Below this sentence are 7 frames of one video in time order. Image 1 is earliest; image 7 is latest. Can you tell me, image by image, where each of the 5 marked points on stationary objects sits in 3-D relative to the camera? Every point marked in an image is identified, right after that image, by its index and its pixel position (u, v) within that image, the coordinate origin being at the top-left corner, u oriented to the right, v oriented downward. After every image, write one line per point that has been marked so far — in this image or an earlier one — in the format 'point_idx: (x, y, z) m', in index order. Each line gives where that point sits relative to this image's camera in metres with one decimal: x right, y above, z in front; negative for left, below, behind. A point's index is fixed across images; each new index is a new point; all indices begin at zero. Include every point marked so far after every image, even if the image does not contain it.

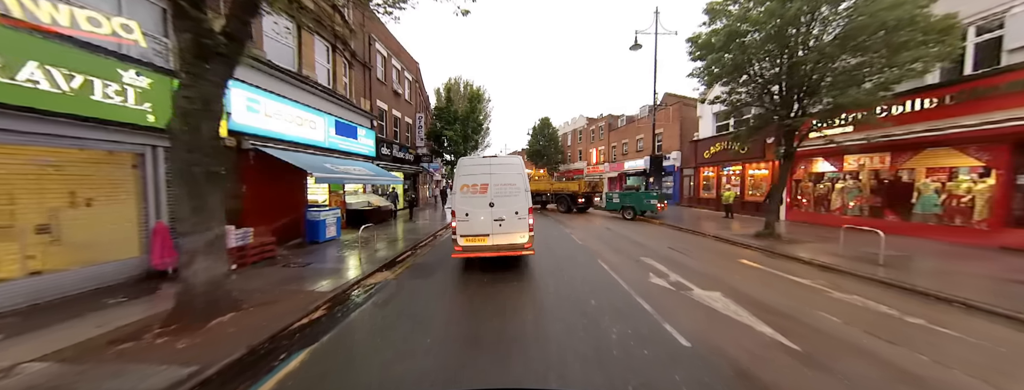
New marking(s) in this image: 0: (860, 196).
0: (+18.7, -0.1, +12.4) m
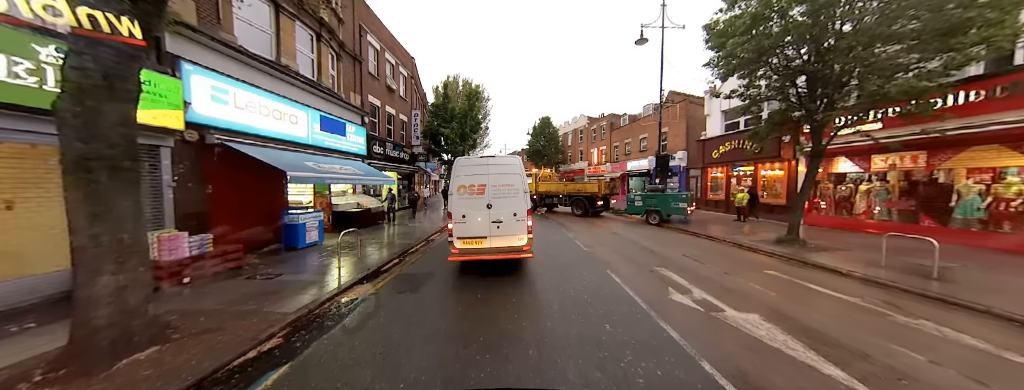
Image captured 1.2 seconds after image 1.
0: (+18.7, -0.2, +11.6) m
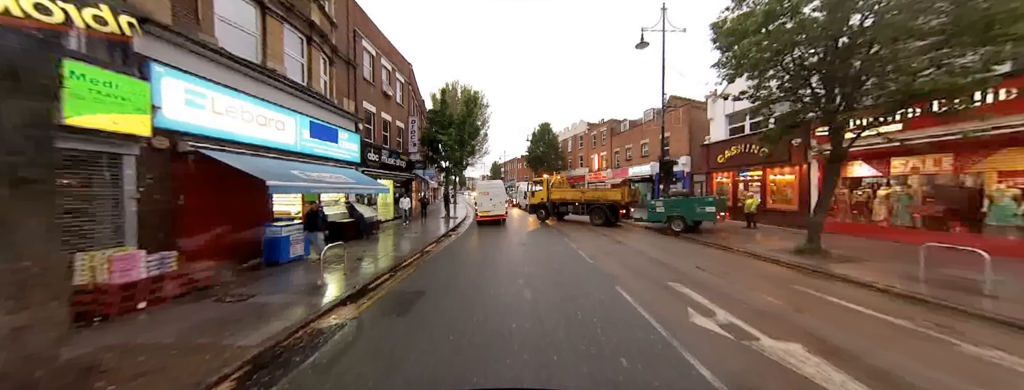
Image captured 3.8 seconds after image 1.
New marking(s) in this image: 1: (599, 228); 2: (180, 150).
0: (+18.7, -0.4, +11.1) m
1: (+6.0, -2.3, +16.0) m
2: (-8.1, +1.1, +5.8) m
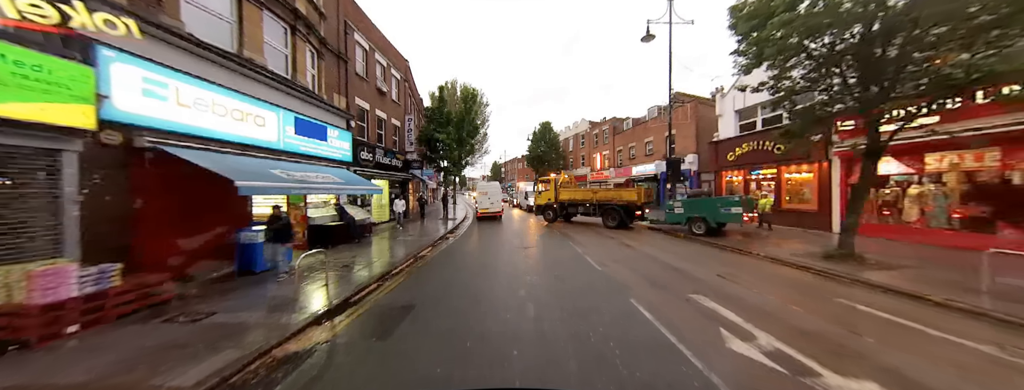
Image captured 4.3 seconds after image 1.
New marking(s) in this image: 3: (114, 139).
0: (+18.7, -0.4, +10.3) m
1: (+6.0, -2.3, +15.3) m
2: (-8.1, +1.0, +5.1) m
3: (-8.1, +1.1, +4.8) m
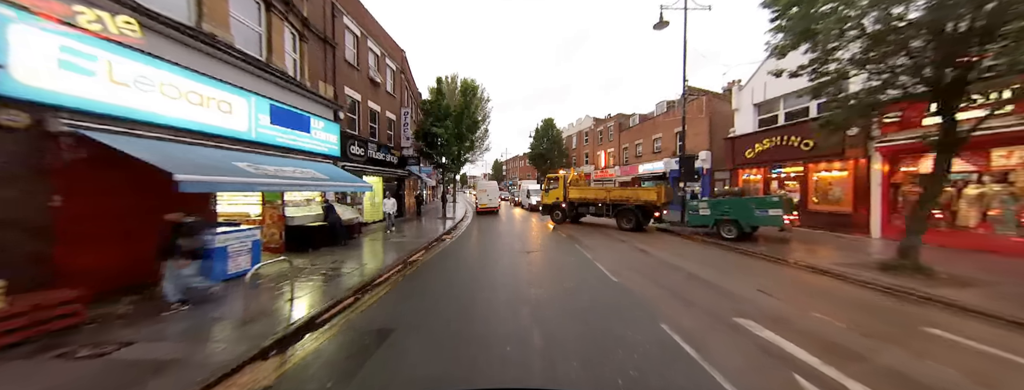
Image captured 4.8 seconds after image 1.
0: (+18.8, -0.4, +9.2) m
1: (+6.1, -2.2, +14.3) m
2: (-8.0, +1.1, +4.1) m
3: (-8.0, +1.2, +3.8) m
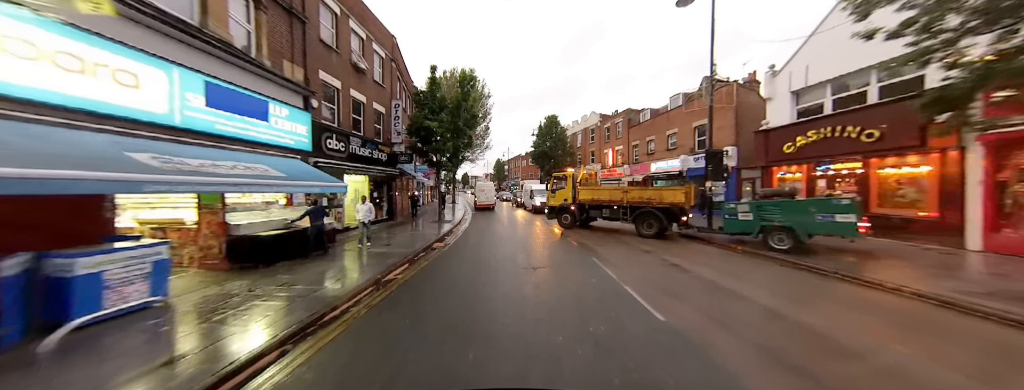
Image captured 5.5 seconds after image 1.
0: (+18.8, -0.5, +7.3) m
1: (+6.2, -2.3, +12.4) m
2: (-8.0, +1.1, +2.4) m
3: (-8.0, +1.1, +2.1) m
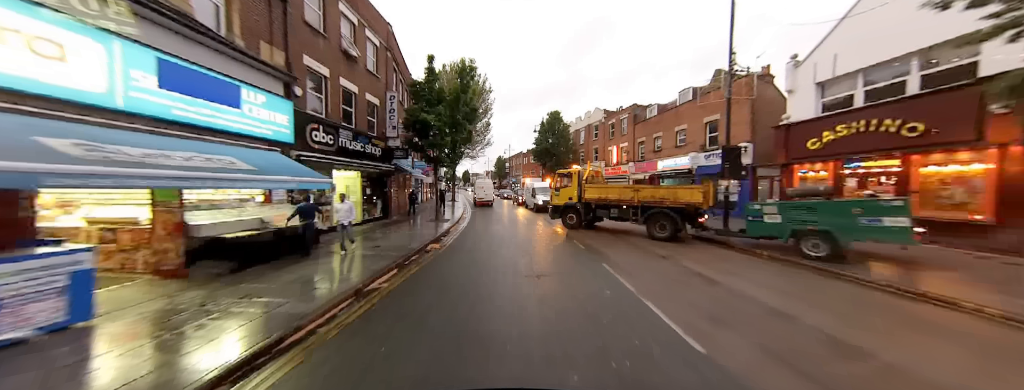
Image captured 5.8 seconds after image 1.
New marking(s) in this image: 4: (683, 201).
0: (+18.9, -0.5, +6.3) m
1: (+6.3, -2.2, +11.5) m
2: (-8.0, +1.1, +1.5) m
3: (-8.0, +1.2, +1.2) m
4: (+8.4, -0.3, +12.0) m
